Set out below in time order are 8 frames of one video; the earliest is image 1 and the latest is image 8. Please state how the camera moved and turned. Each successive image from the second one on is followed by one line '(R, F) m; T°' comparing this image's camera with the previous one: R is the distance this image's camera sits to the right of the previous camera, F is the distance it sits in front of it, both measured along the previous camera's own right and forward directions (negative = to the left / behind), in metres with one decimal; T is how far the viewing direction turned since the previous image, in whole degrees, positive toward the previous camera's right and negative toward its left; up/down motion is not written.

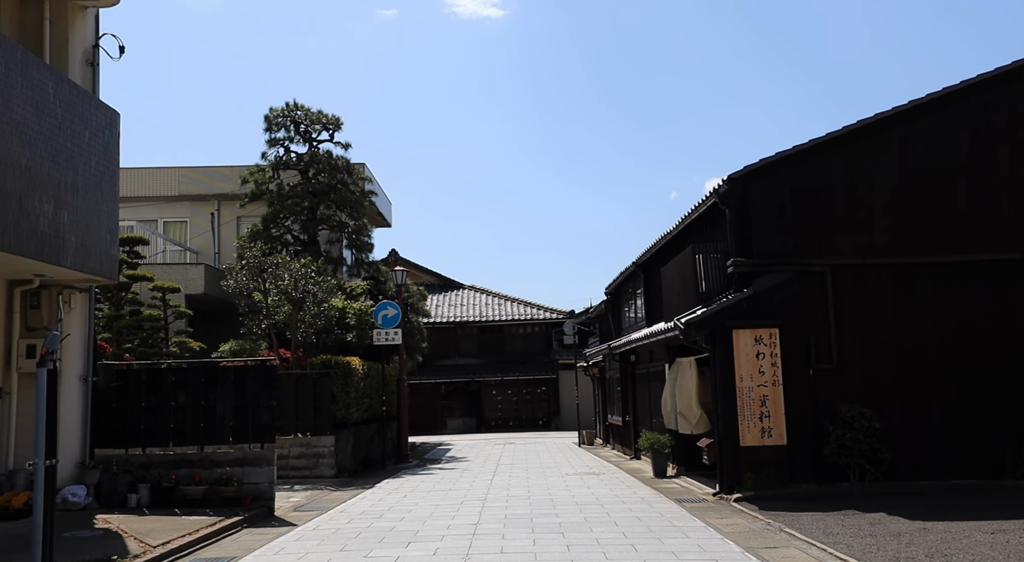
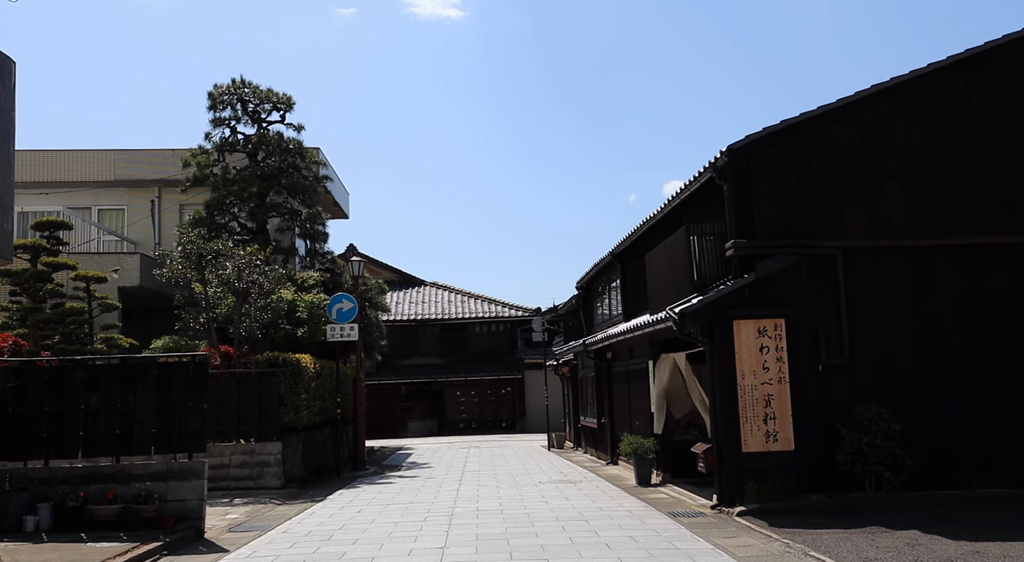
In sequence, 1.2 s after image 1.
(-0.1, +1.7) m; +2°
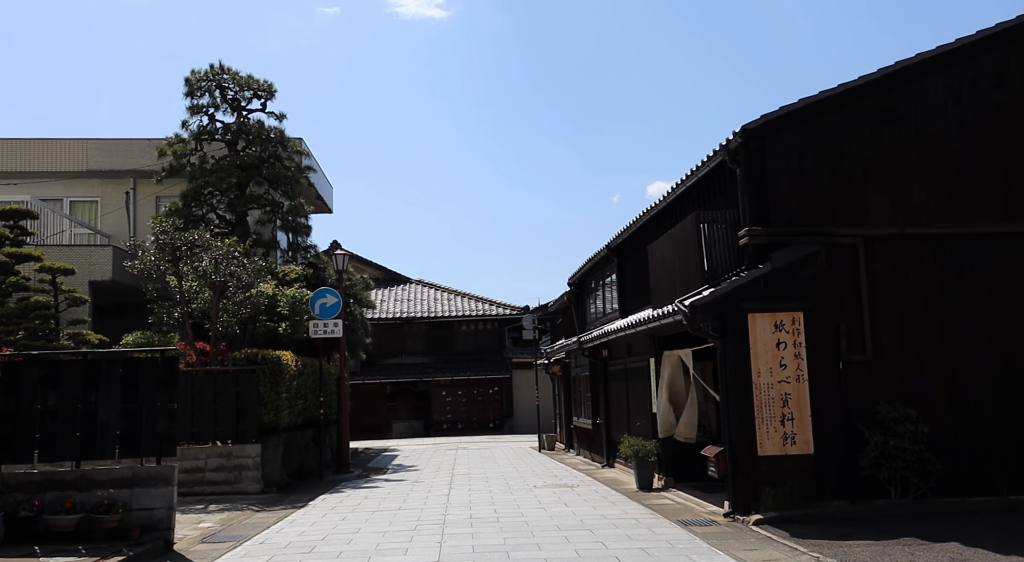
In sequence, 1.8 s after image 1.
(-0.2, +0.9) m; +1°
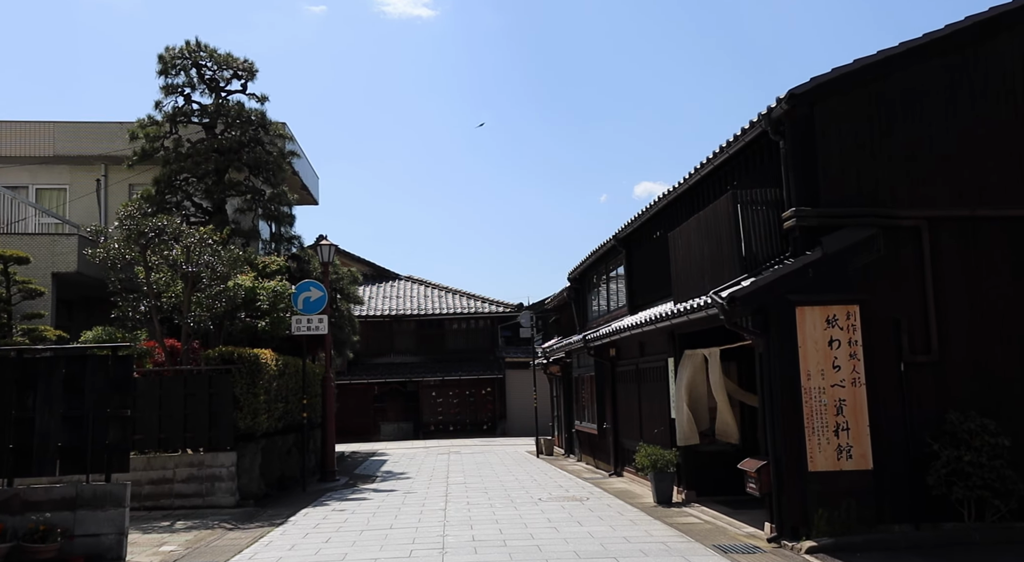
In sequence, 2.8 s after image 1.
(-0.2, +1.5) m; +1°
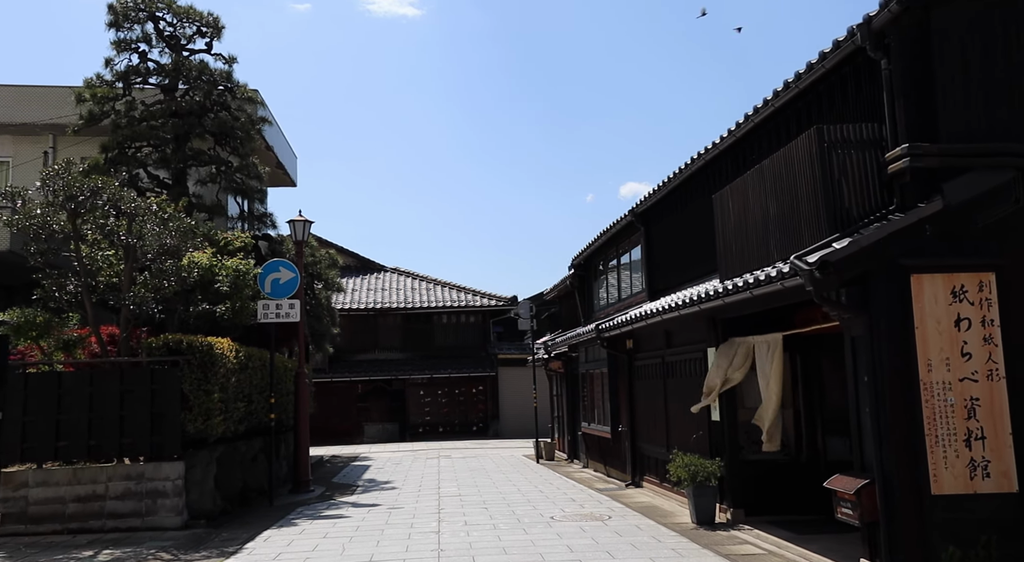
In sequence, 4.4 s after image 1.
(-0.3, +2.4) m; +1°
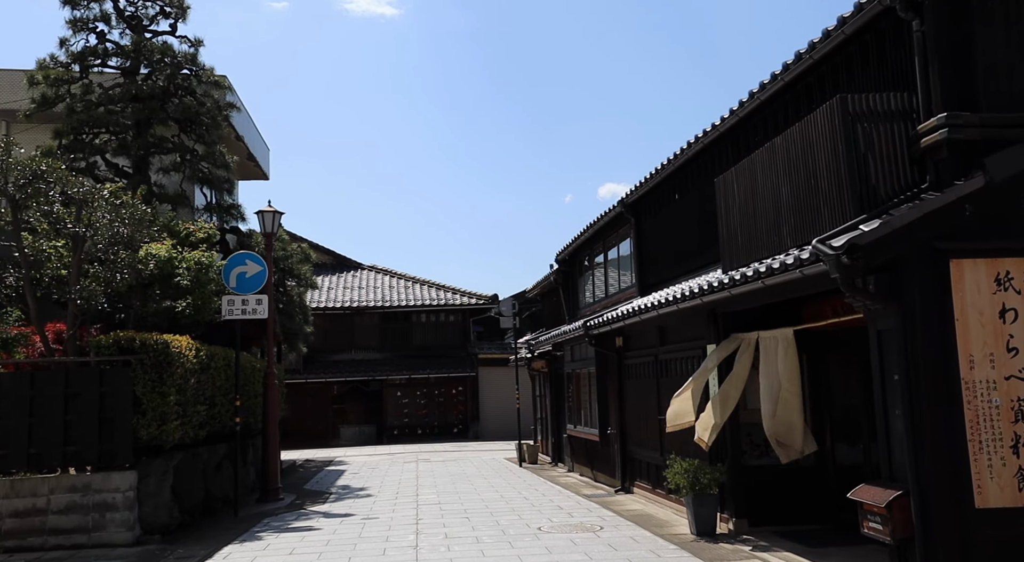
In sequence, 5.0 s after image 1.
(-0.1, +0.9) m; +1°
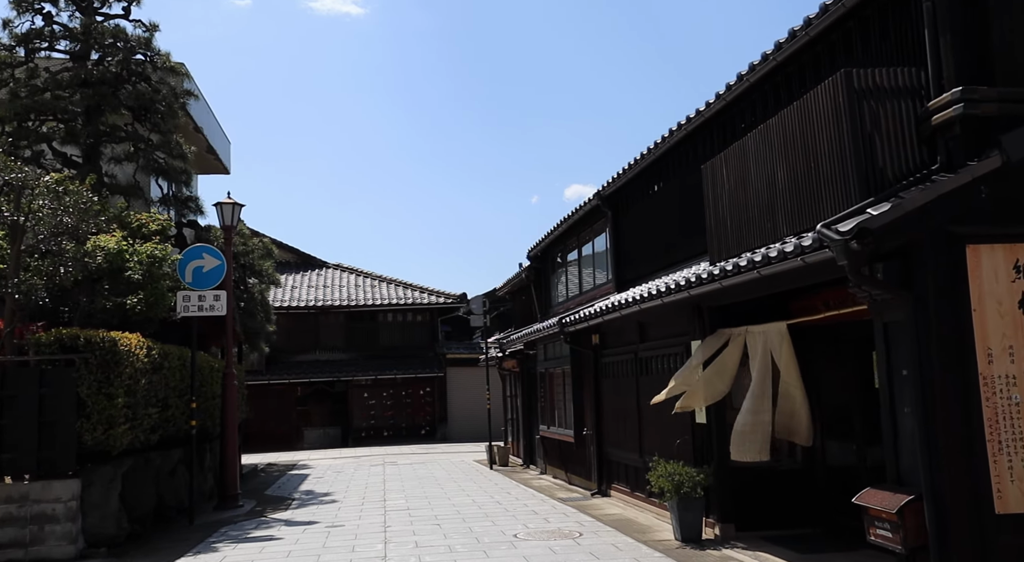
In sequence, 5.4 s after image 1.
(-0.1, +0.6) m; +2°
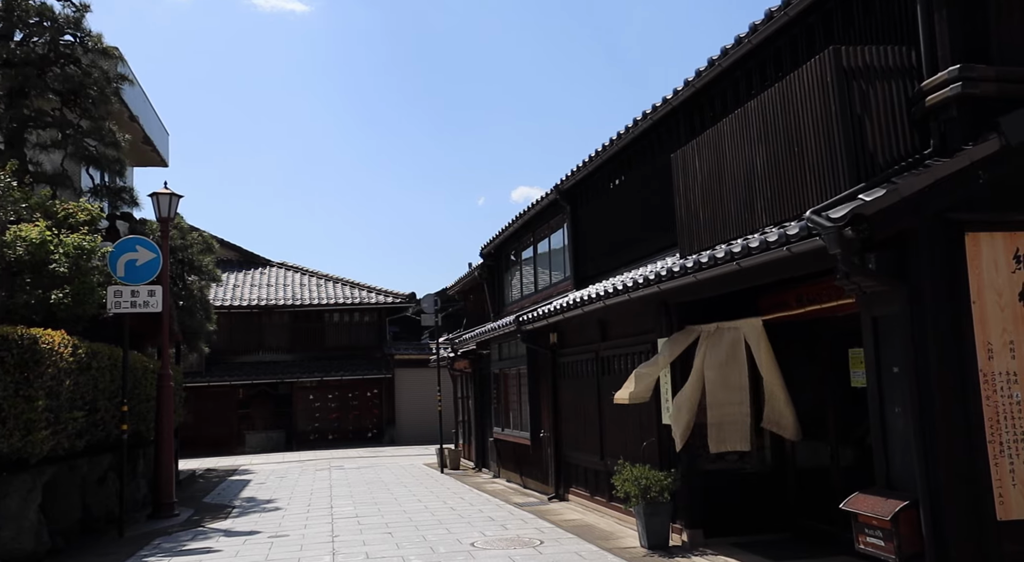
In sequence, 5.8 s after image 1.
(-0.1, +0.5) m; +3°
